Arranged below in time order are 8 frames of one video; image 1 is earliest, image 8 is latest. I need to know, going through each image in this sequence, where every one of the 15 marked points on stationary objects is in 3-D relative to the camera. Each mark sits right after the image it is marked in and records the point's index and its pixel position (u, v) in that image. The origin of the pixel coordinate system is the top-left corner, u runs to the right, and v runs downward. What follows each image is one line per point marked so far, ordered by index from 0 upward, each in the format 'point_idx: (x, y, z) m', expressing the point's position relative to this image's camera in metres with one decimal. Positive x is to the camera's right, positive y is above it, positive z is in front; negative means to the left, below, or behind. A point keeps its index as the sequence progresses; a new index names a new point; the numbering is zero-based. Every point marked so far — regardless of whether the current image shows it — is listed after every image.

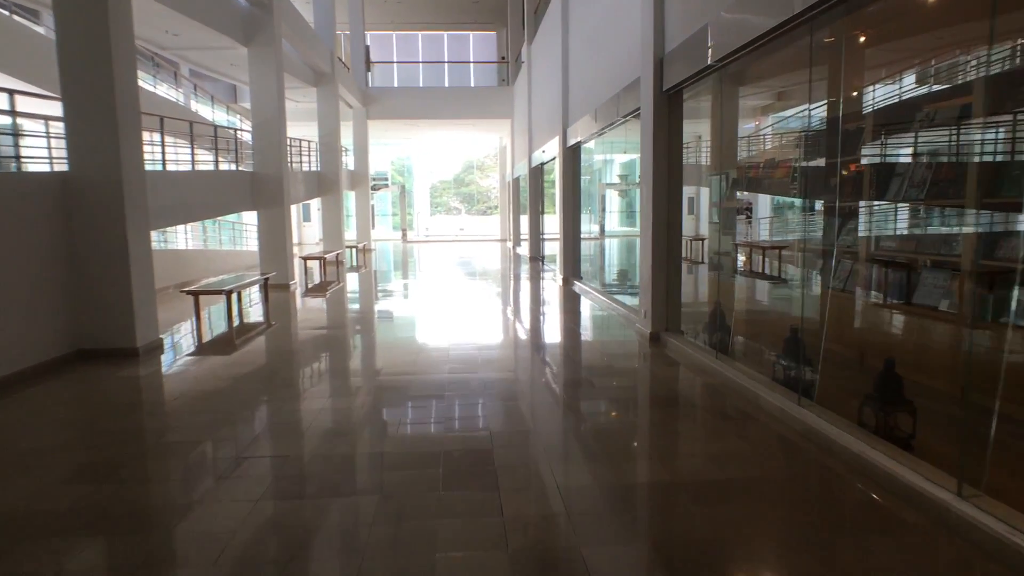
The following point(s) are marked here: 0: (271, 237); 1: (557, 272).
0: (-3.4, +0.7, +8.9) m
1: (+1.0, +0.3, +12.6) m
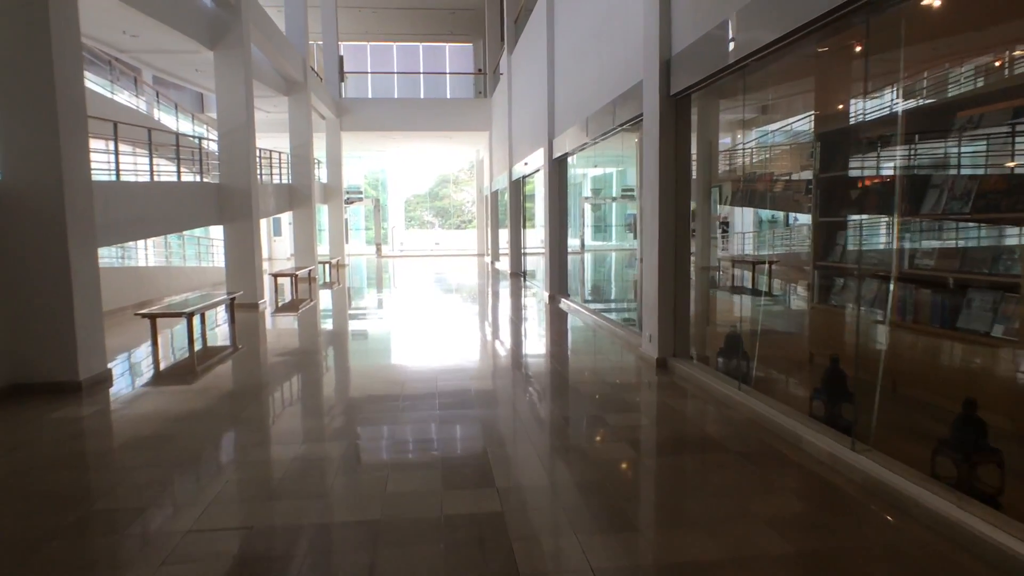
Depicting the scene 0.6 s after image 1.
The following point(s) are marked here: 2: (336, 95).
0: (-3.7, +0.5, +8.4) m
1: (+0.6, 0.0, +12.3) m
2: (-4.4, +4.9, +16.3) m
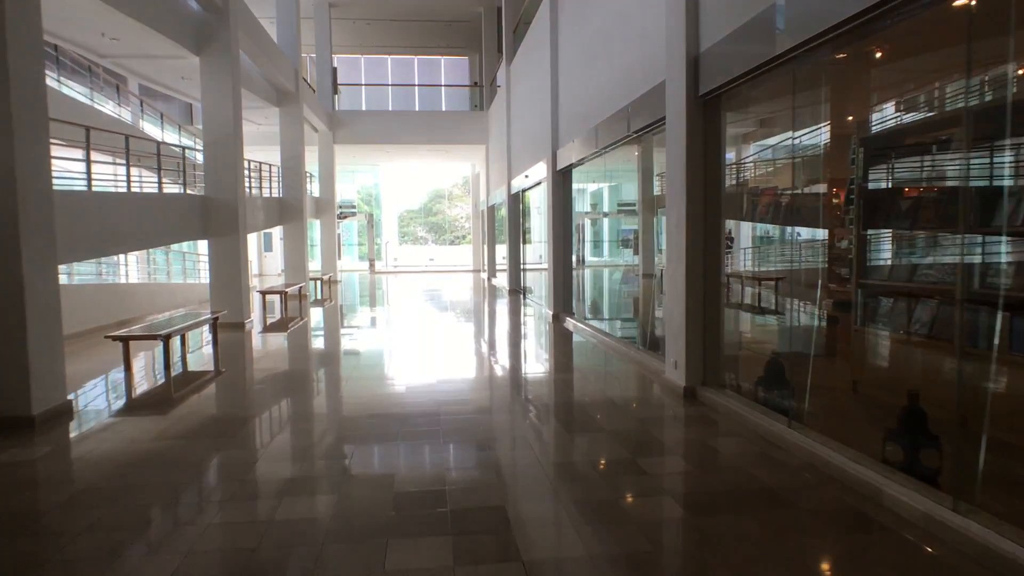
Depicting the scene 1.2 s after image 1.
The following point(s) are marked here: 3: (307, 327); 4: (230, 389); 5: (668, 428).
0: (-3.7, +0.2, +8.0) m
1: (+0.5, -0.3, +11.9) m
2: (-4.5, +4.5, +16.0) m
3: (-3.1, -0.6, +9.9) m
4: (-2.7, -0.9, +6.0) m
5: (+1.0, -0.9, +4.0) m
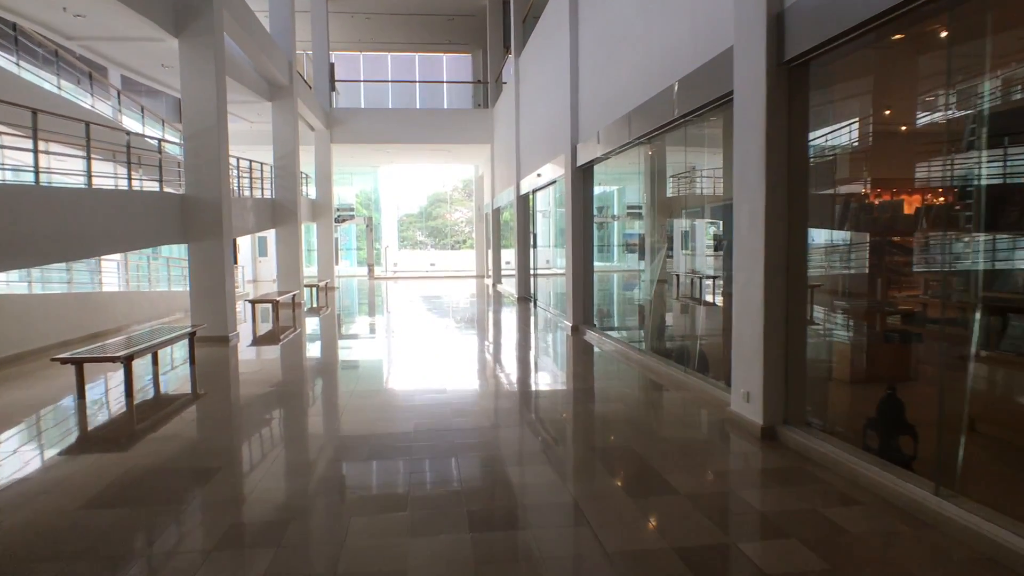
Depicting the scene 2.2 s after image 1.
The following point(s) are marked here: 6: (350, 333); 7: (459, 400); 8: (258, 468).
0: (-3.5, +0.1, +7.4) m
1: (+0.7, -0.4, +11.2) m
2: (-4.4, +4.3, +15.3) m
3: (-3.0, -0.7, +9.2) m
4: (-2.5, -1.0, +5.3) m
5: (+1.1, -1.0, +3.4) m
6: (-2.5, -0.7, +10.0) m
7: (-0.5, -1.0, +5.8) m
8: (-1.6, -1.1, +4.0) m
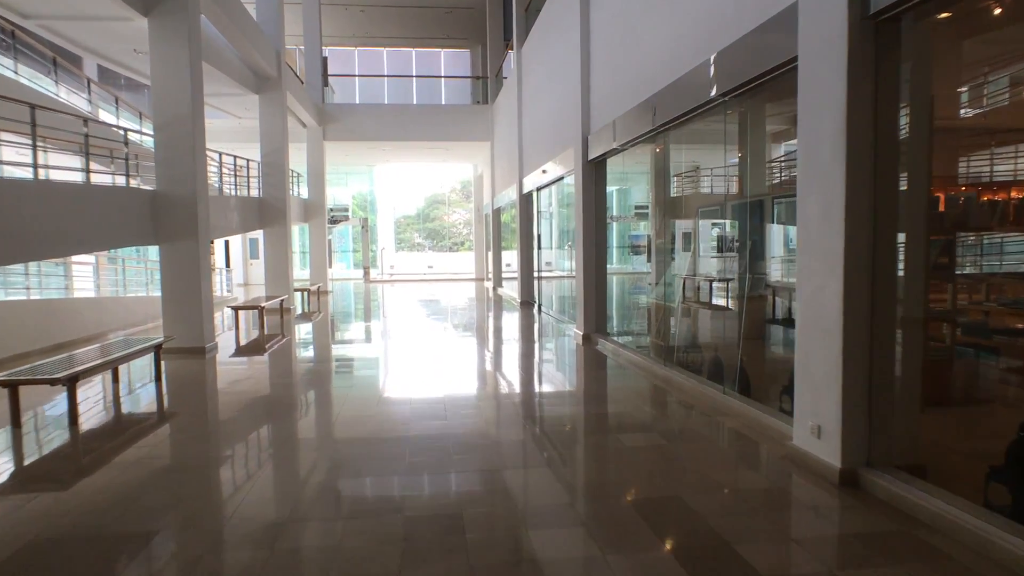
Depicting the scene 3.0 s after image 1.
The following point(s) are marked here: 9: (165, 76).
0: (-3.5, +0.1, +6.8) m
1: (+0.7, -0.5, +10.7) m
2: (-4.4, +4.3, +14.8) m
3: (-2.9, -0.8, +8.7) m
4: (-2.5, -1.1, +4.8) m
5: (+1.2, -1.0, +2.8) m
6: (-2.4, -0.7, +9.4) m
7: (-0.4, -1.0, +5.2) m
8: (-1.5, -1.1, +3.4) m
9: (-3.4, +2.1, +6.5) m
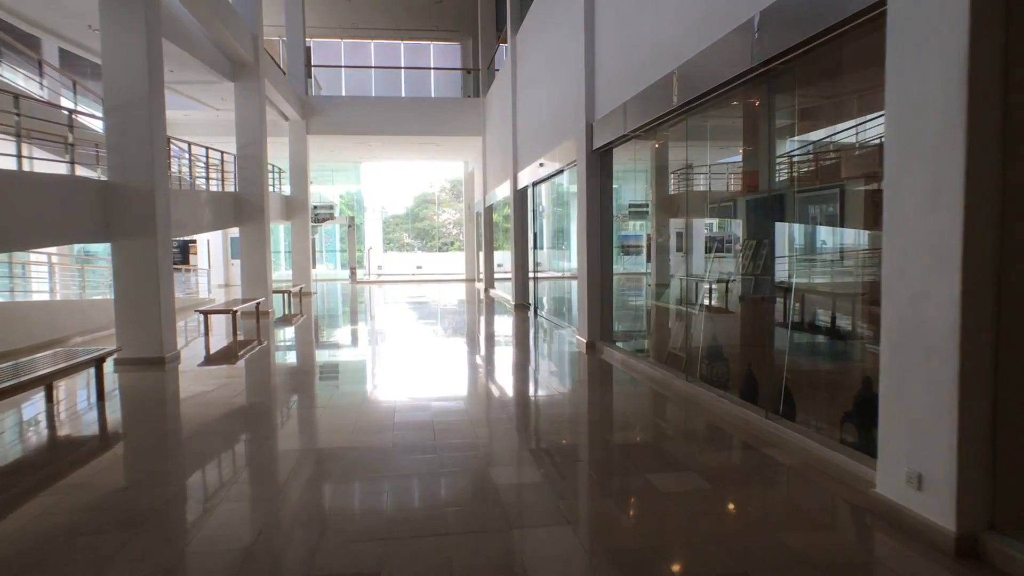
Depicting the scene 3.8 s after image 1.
0: (-3.5, +0.1, +6.2) m
1: (+0.6, -0.5, +10.2) m
2: (-4.6, +4.2, +14.2) m
3: (-3.0, -0.8, +8.1) m
4: (-2.5, -1.1, +4.2) m
5: (+1.2, -1.0, +2.3) m
6: (-2.5, -0.8, +8.8) m
7: (-0.5, -1.1, +4.7) m
8: (-1.5, -1.2, +2.9) m
9: (-3.5, +2.1, +5.9) m
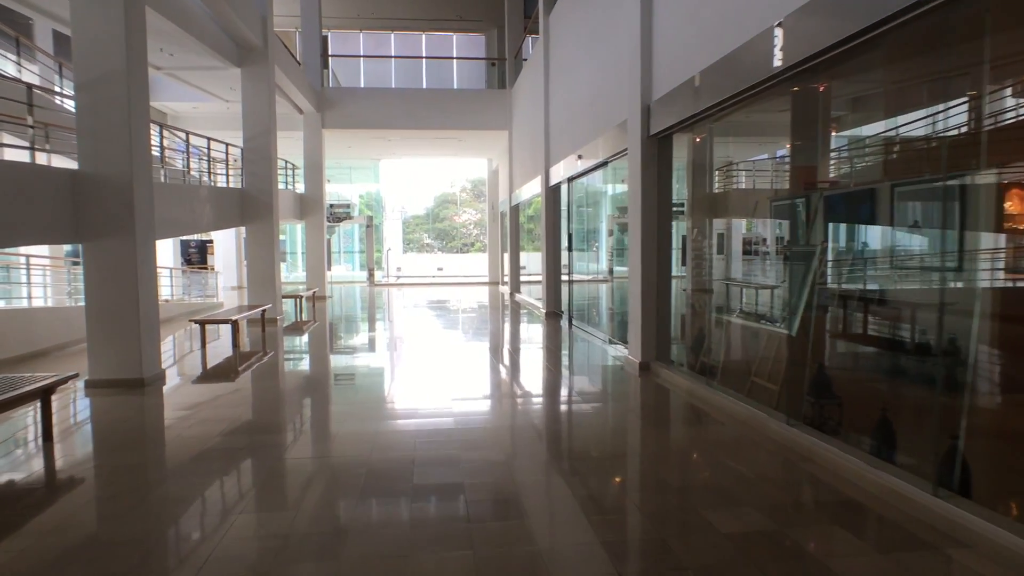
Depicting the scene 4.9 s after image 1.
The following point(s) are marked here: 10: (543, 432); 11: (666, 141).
0: (-3.2, 0.0, +5.5) m
1: (+1.0, -0.6, +9.4) m
2: (-4.0, +4.2, +13.5) m
3: (-2.7, -0.8, +7.4) m
4: (-2.2, -1.2, +3.5) m
5: (+1.4, -1.1, +1.5) m
6: (-2.1, -0.8, +8.1) m
7: (-0.2, -1.1, +3.9) m
8: (-1.3, -1.2, +2.1) m
9: (-3.2, +2.0, +5.2) m
10: (+0.3, -1.1, +4.6) m
11: (+1.4, +1.4, +6.8) m
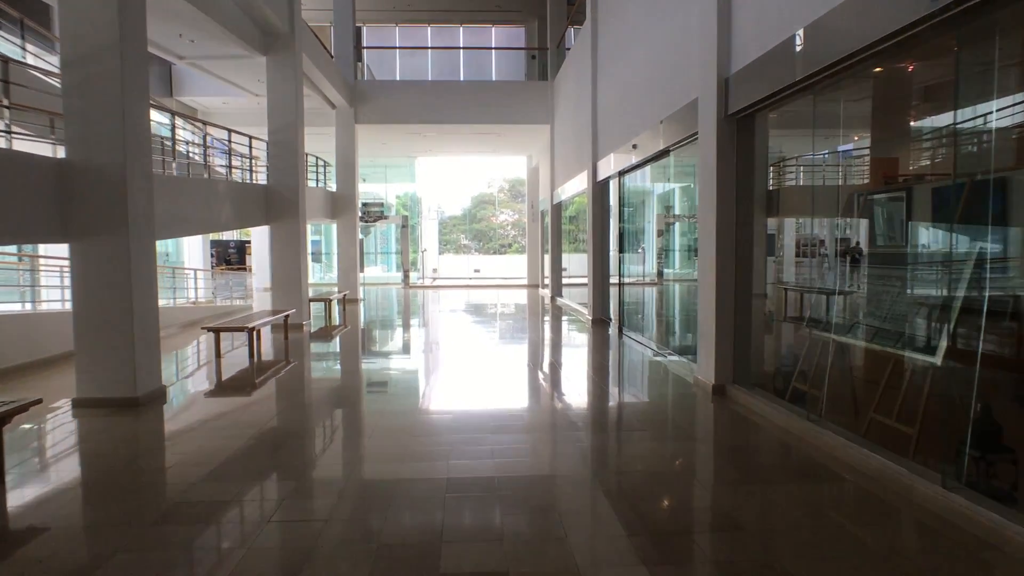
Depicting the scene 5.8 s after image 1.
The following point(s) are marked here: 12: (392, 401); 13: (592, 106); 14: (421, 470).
0: (-2.9, 0.0, +5.1) m
1: (+1.6, -0.6, +8.7) m
2: (-3.2, +4.1, +13.1) m
3: (-2.2, -0.9, +6.9) m
4: (-2.0, -1.2, +3.0) m
5: (+1.5, -1.1, +0.8) m
6: (-1.7, -0.9, +7.6) m
7: (0.0, -1.2, +3.3) m
8: (-1.2, -1.3, +1.5) m
9: (-2.8, +2.0, +4.8) m
10: (+0.6, -1.1, +3.9) m
11: (+1.9, +1.4, +6.1) m
12: (-1.0, -1.1, +5.2) m
13: (+1.1, +2.7, +9.9) m
14: (-0.5, -1.2, +3.6) m
